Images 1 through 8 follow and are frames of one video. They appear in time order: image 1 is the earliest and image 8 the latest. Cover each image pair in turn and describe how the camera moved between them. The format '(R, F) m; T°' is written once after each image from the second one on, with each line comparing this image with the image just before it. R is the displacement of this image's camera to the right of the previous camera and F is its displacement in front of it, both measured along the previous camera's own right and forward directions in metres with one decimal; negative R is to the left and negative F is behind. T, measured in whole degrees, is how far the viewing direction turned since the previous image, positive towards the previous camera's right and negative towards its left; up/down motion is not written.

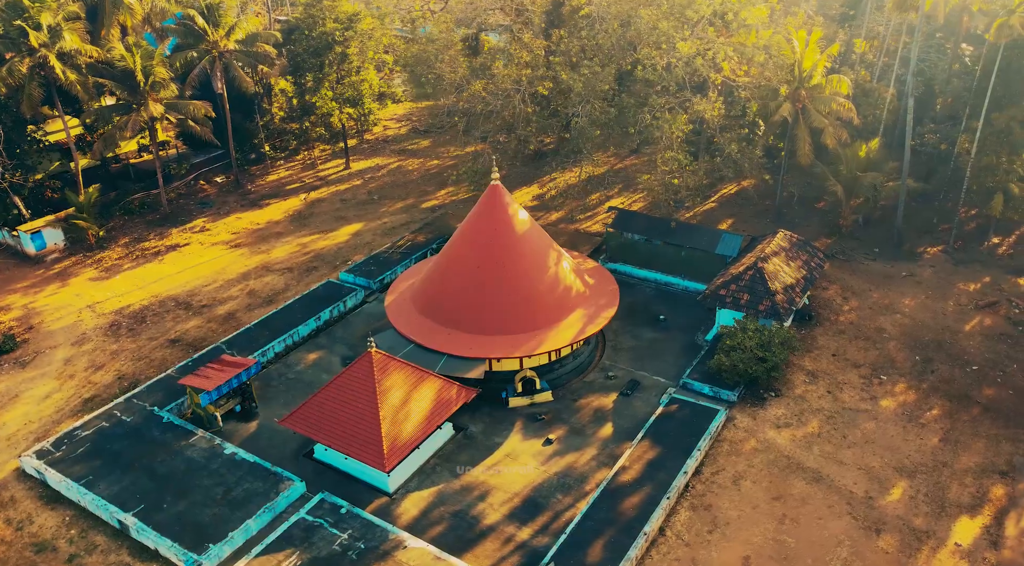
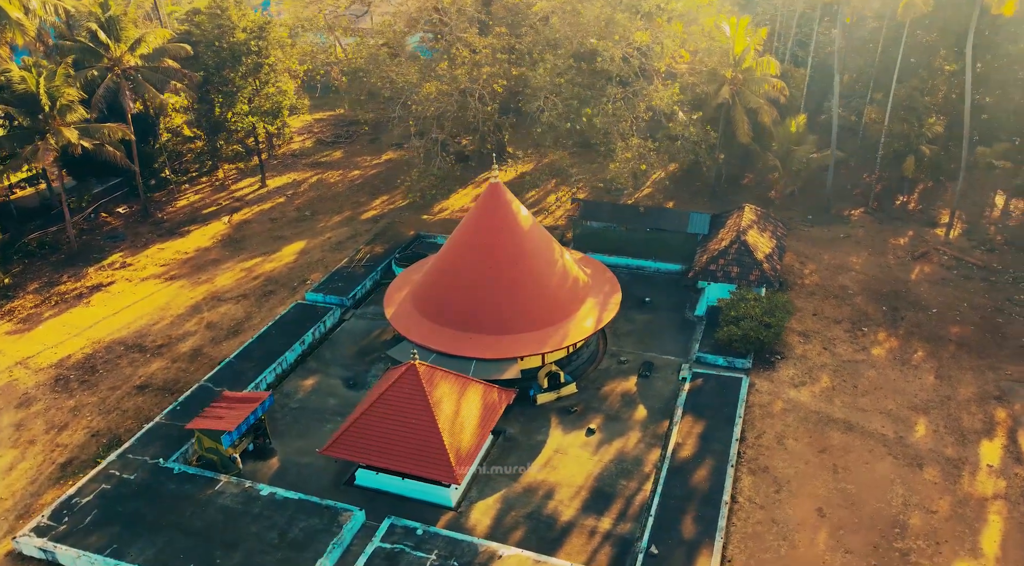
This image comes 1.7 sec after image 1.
(-3.7, +0.6) m; +11°
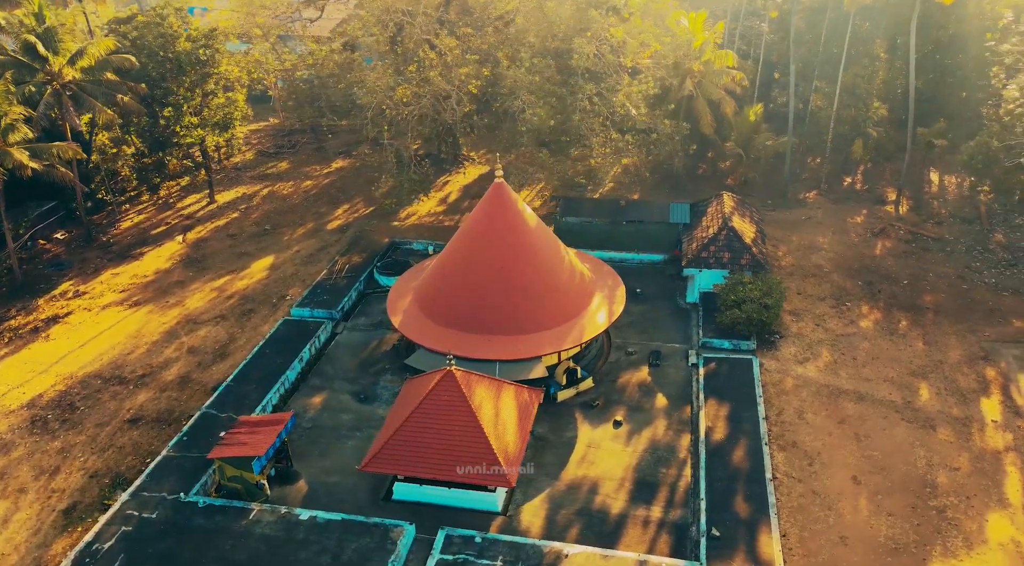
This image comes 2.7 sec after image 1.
(-2.3, +0.3) m; +7°
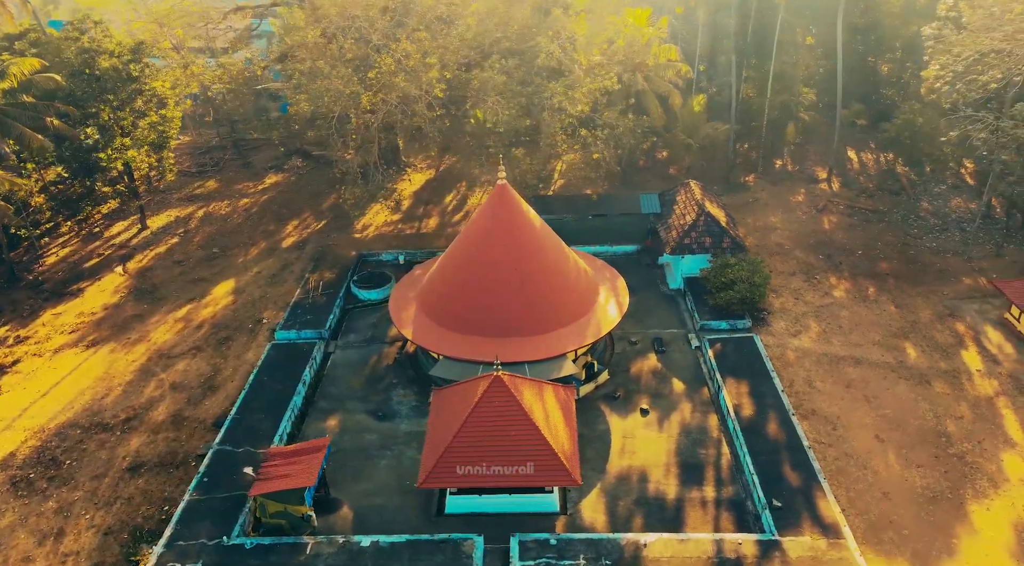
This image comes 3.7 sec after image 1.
(-2.9, +0.3) m; +9°
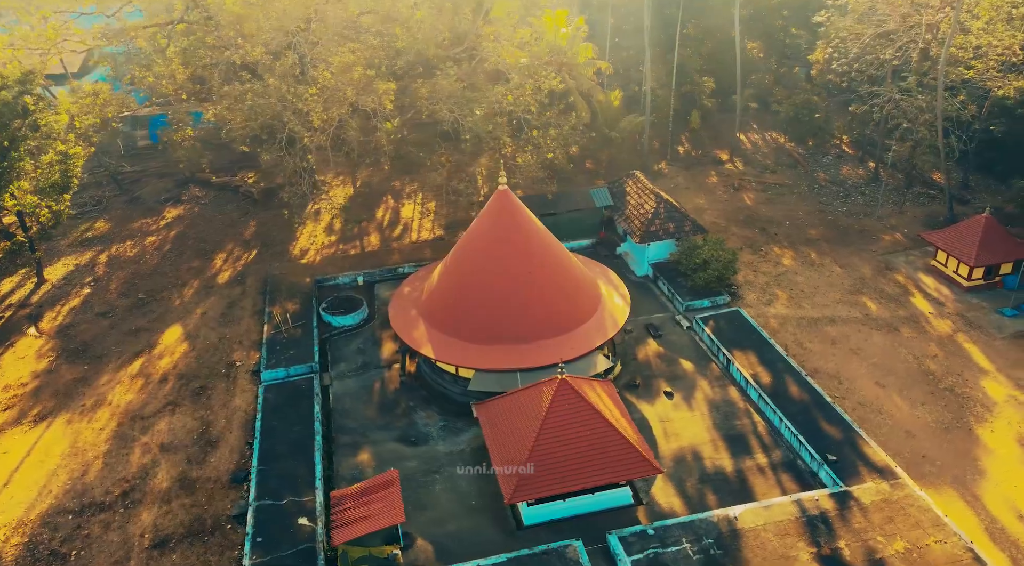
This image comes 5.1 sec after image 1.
(-4.0, +0.5) m; +13°
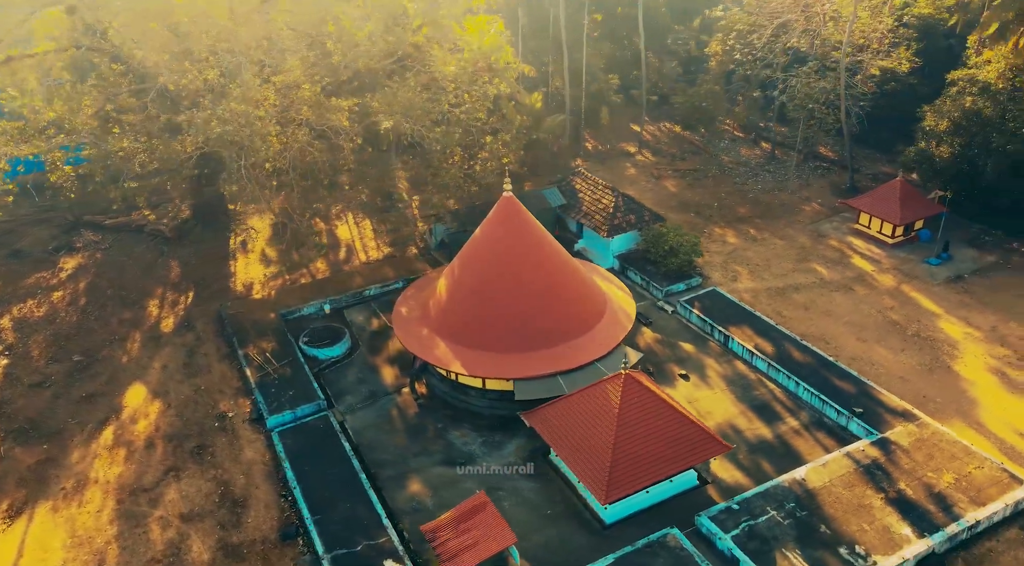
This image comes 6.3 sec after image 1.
(-4.0, +0.5) m; +12°
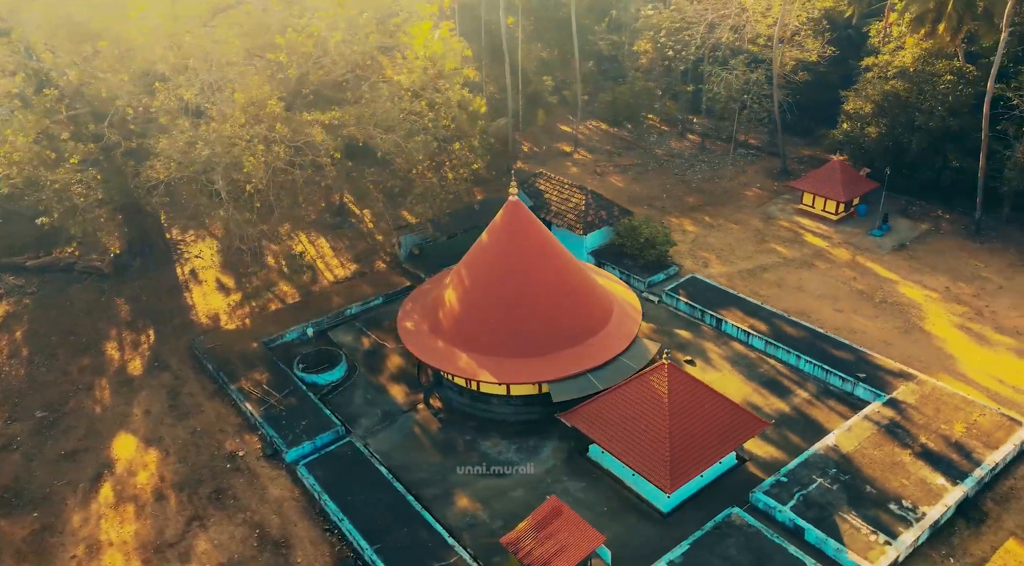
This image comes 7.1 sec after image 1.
(-3.0, +0.3) m; +9°
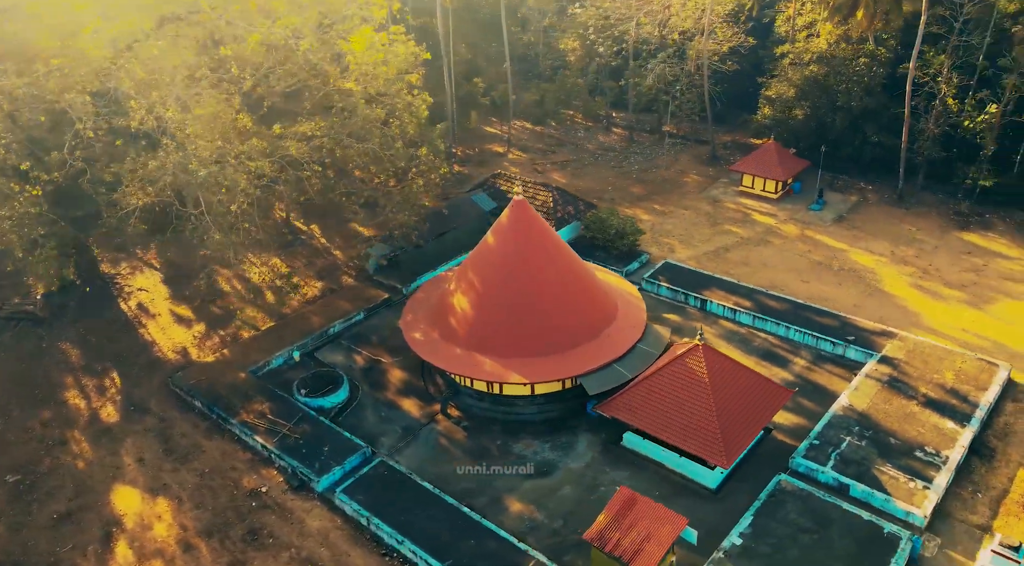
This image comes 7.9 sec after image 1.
(-3.0, +0.3) m; +9°
